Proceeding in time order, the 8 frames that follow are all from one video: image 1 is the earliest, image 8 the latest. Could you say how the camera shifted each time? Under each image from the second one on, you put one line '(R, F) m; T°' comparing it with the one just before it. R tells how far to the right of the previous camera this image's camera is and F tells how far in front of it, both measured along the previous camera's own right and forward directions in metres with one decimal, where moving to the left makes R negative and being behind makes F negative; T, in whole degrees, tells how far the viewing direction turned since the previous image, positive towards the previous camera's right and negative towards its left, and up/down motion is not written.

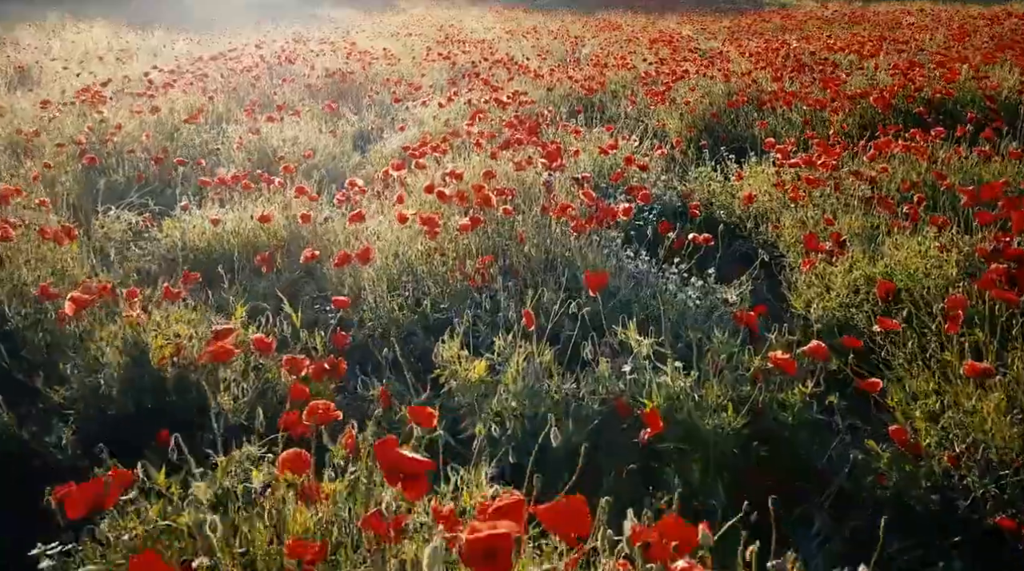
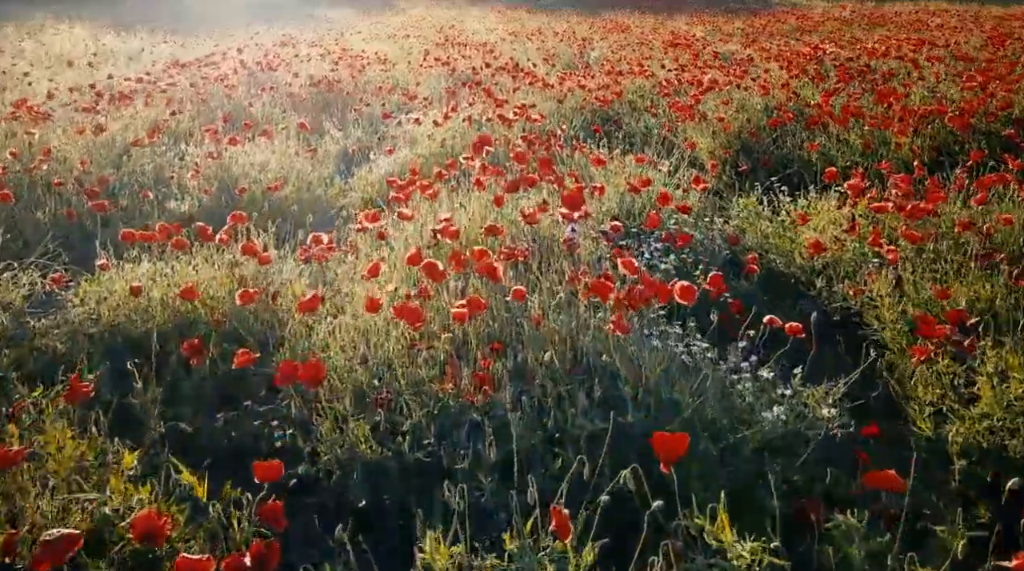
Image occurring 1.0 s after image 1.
(0.0, +1.1) m; 0°
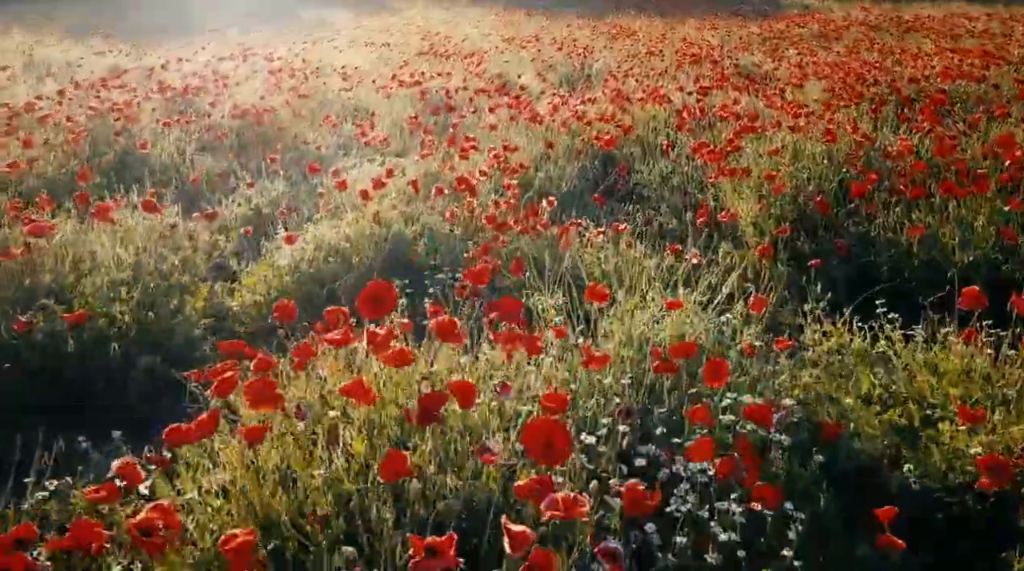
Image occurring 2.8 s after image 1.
(+0.2, +2.0) m; 0°
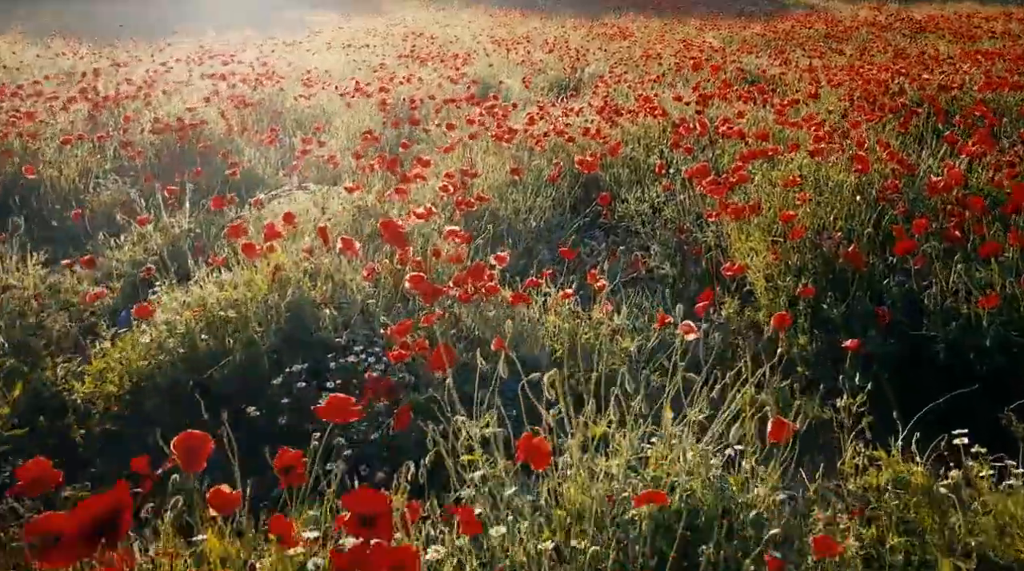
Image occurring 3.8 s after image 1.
(+0.2, +1.1) m; 0°
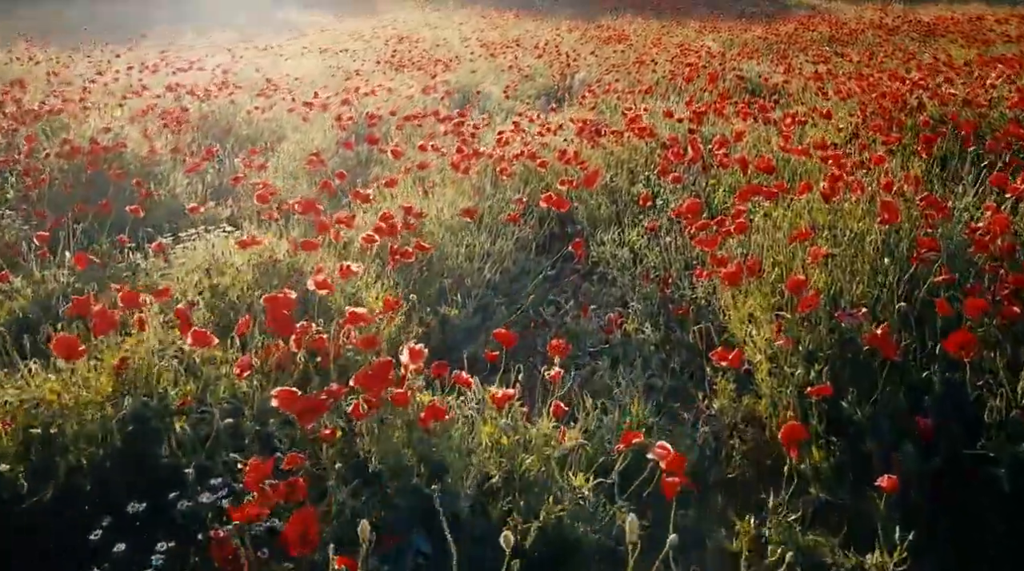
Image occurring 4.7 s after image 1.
(+0.2, +0.9) m; 0°
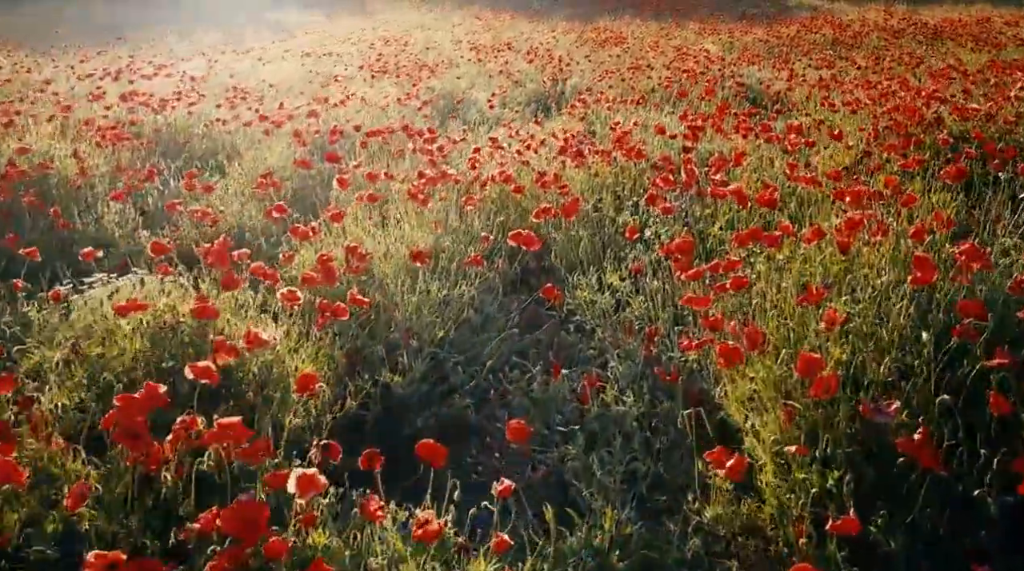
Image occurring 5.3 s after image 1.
(+0.2, +0.7) m; 0°
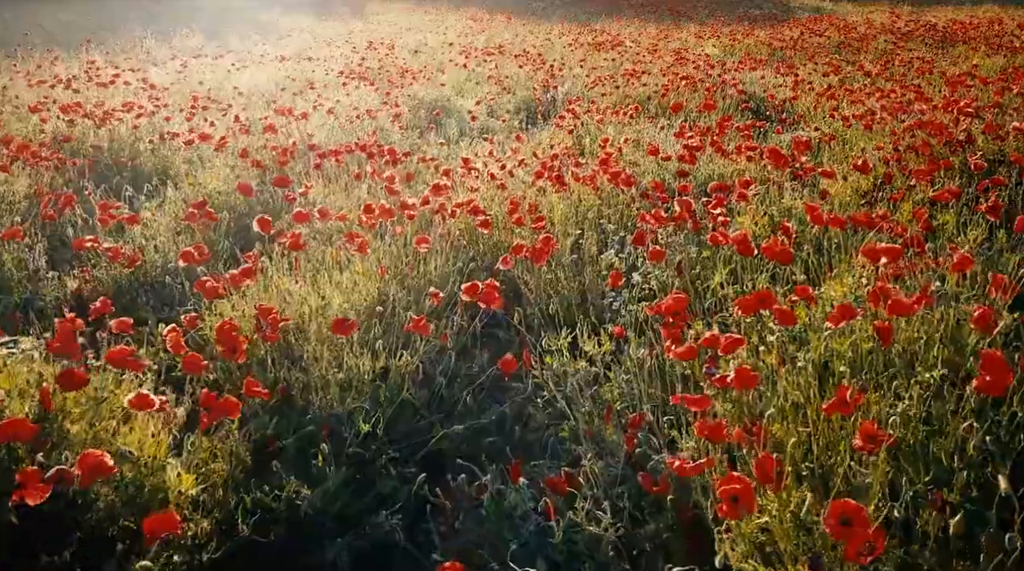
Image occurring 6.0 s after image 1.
(+0.2, +0.7) m; 0°
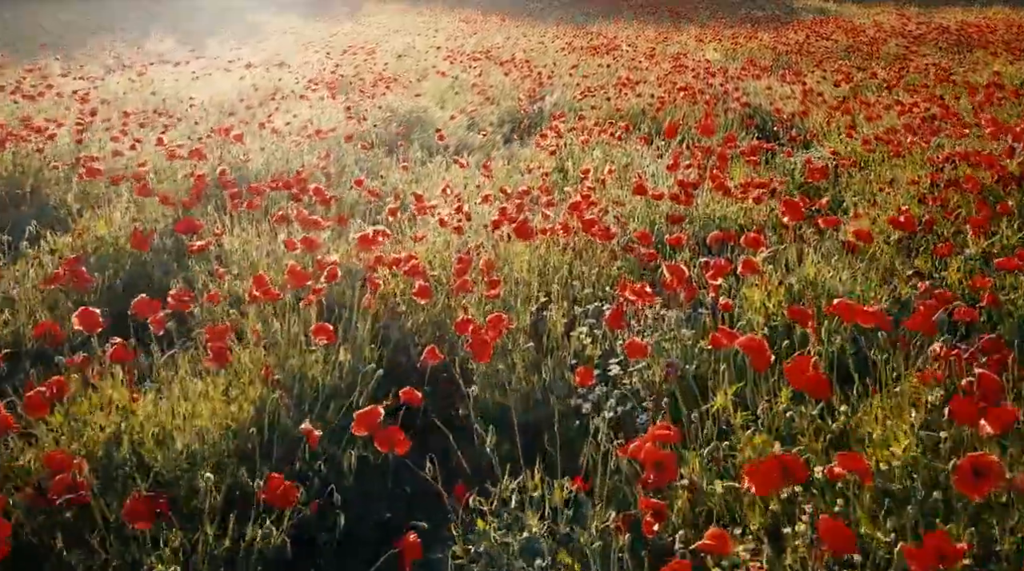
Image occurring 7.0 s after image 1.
(+0.2, +1.0) m; 0°
